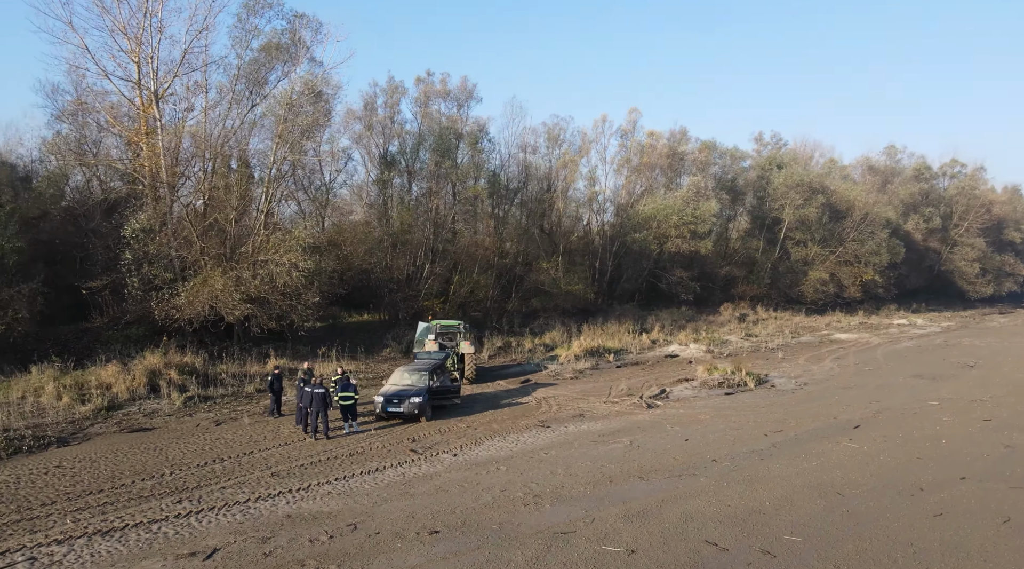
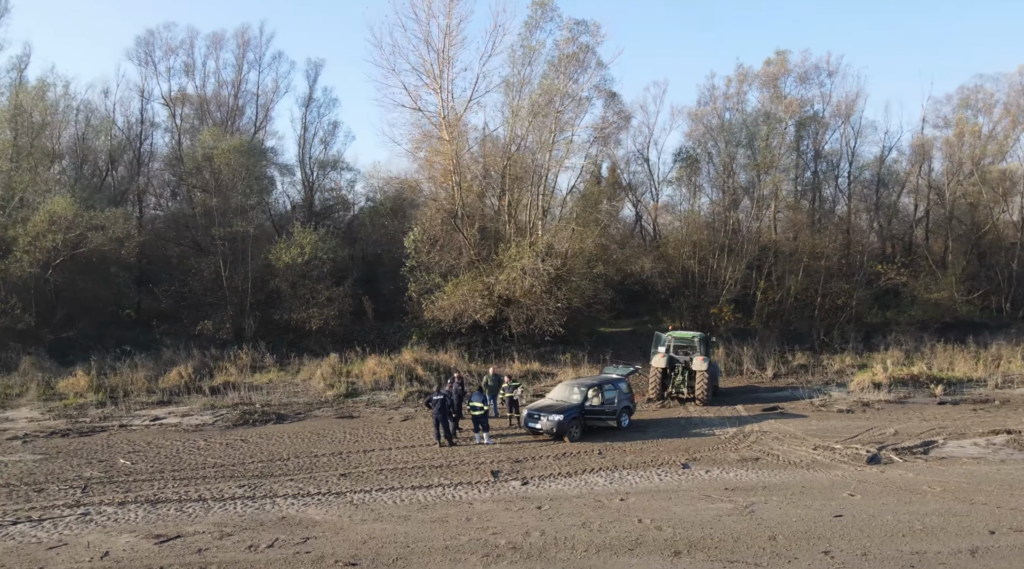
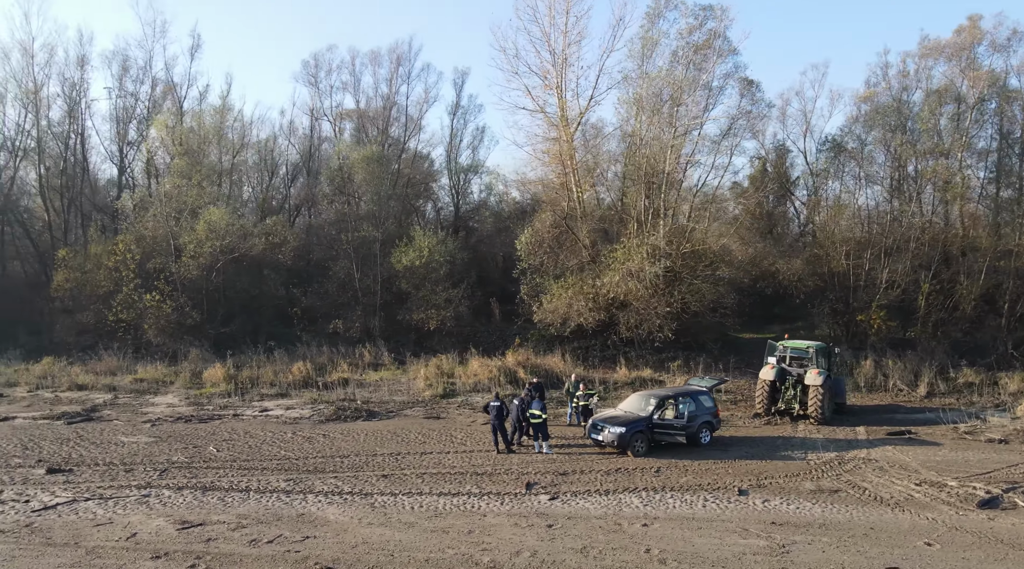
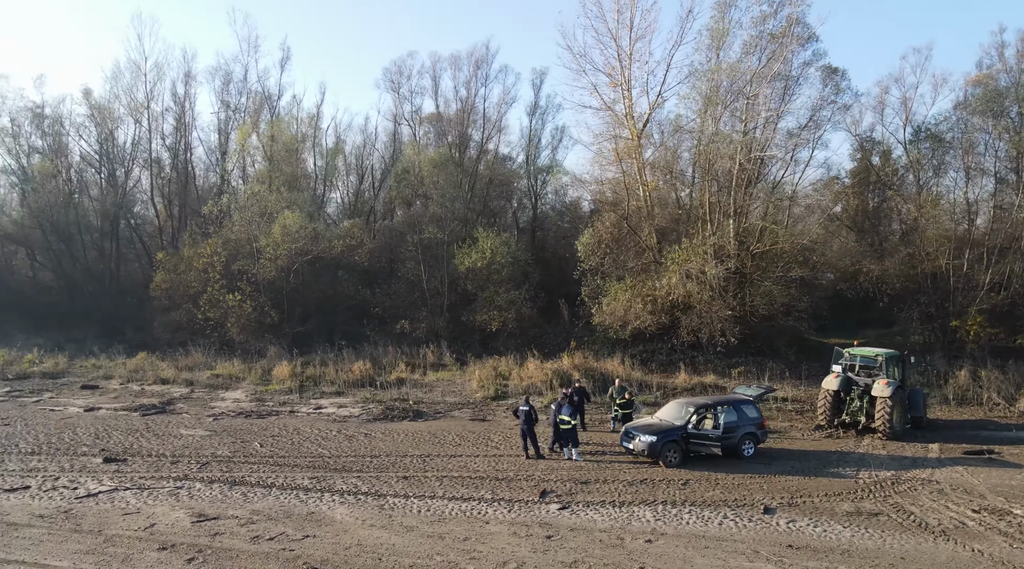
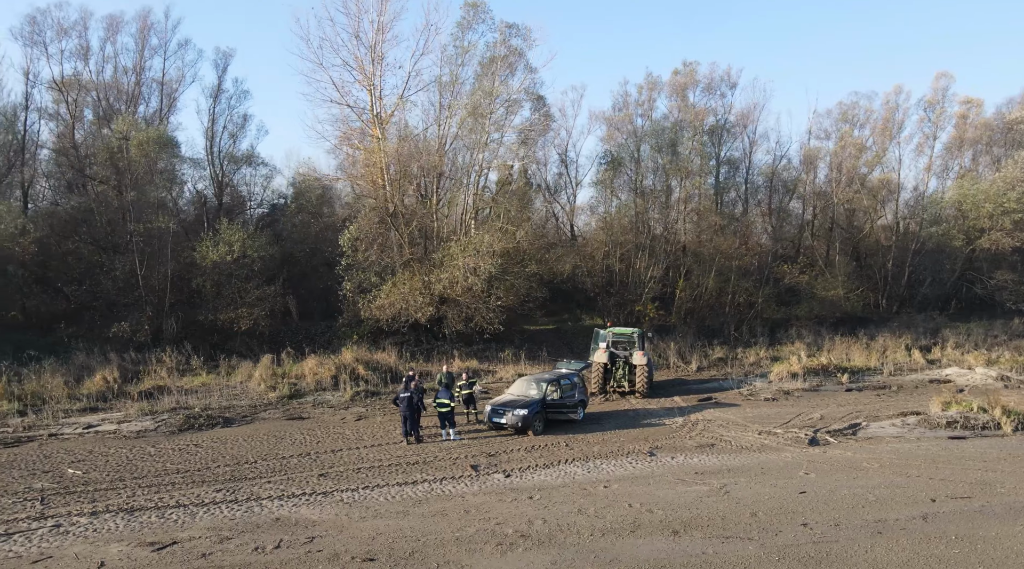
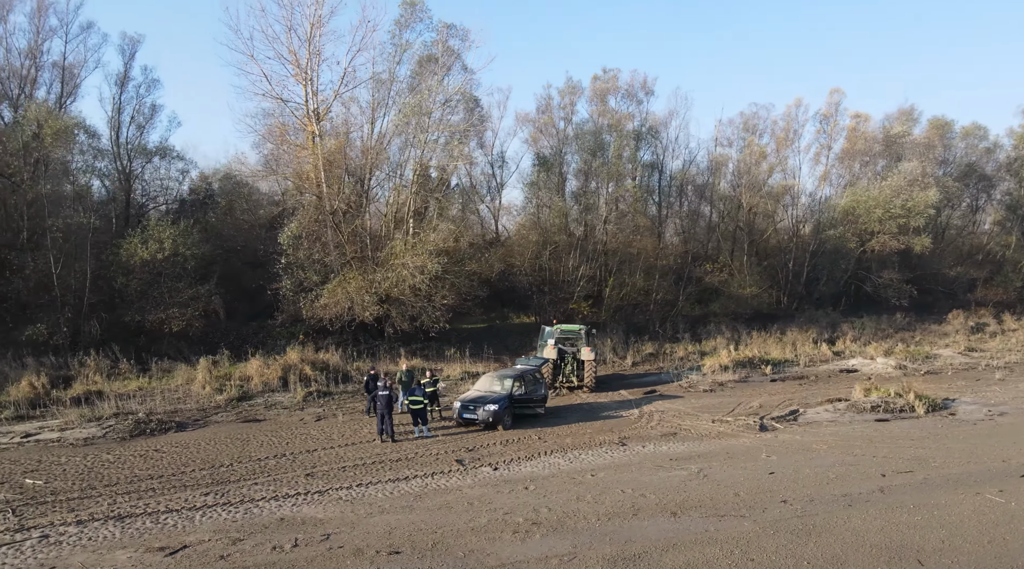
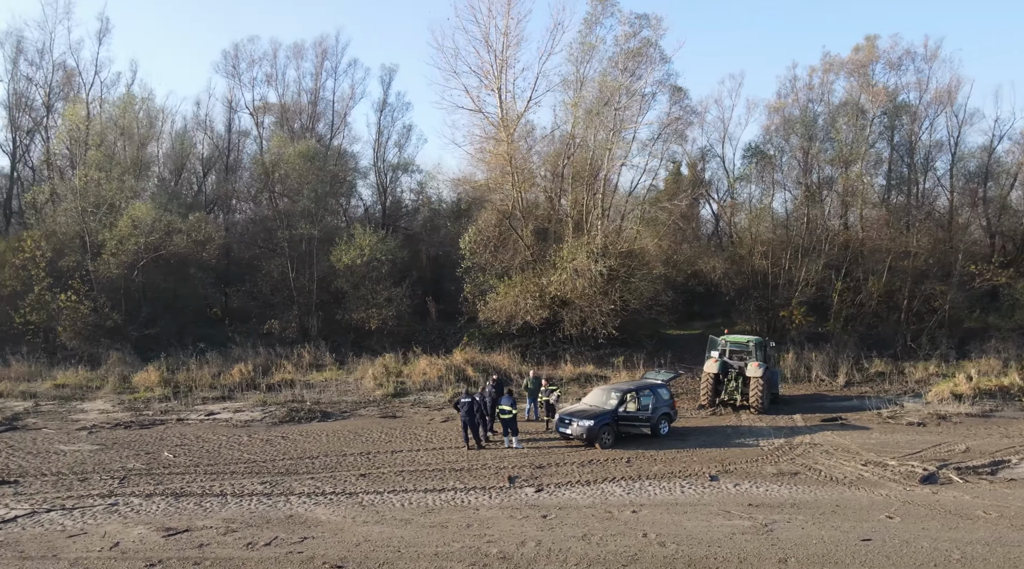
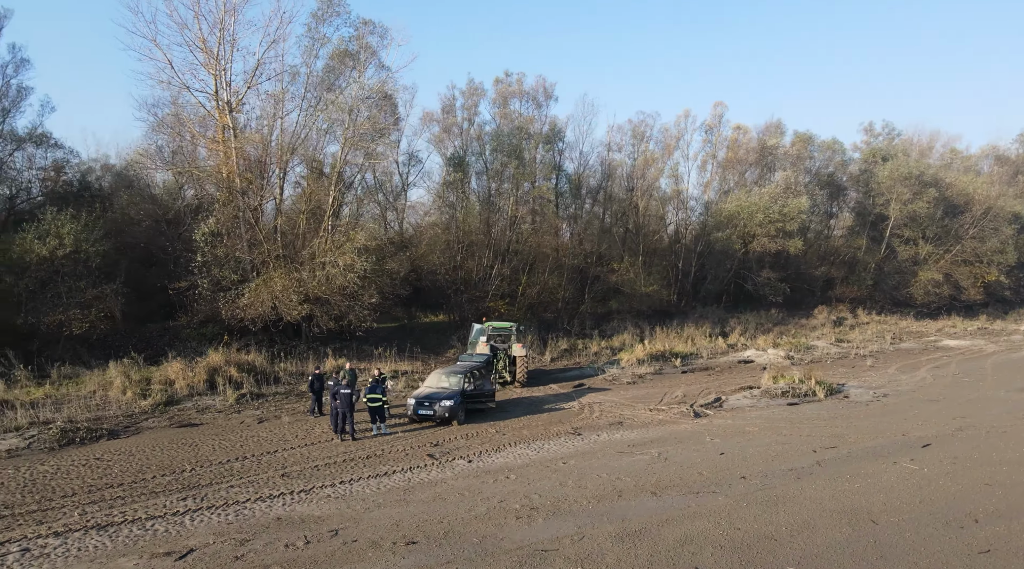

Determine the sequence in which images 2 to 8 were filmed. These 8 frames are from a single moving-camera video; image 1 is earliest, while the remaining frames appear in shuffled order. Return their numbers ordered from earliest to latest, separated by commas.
8, 6, 5, 2, 7, 3, 4
